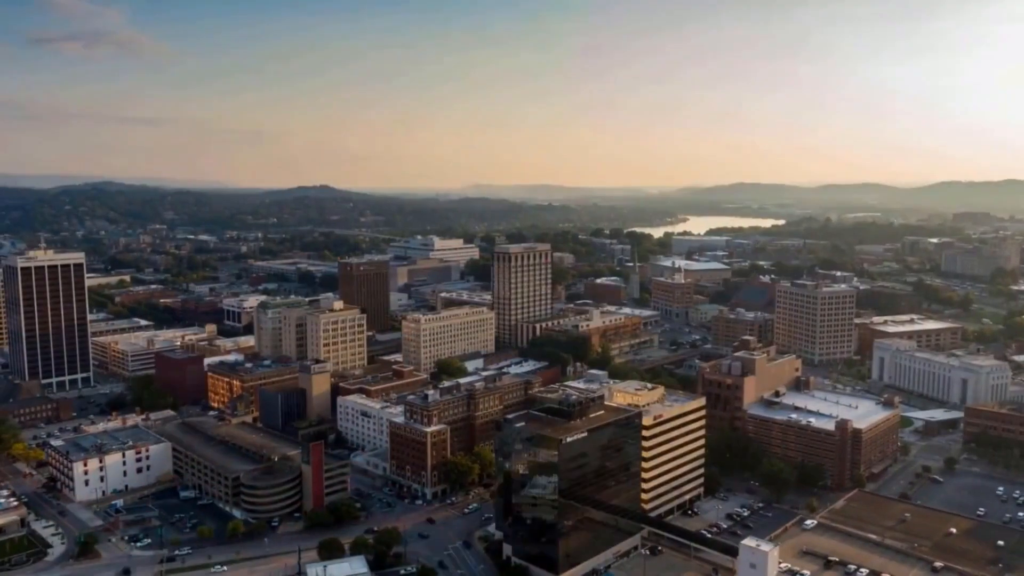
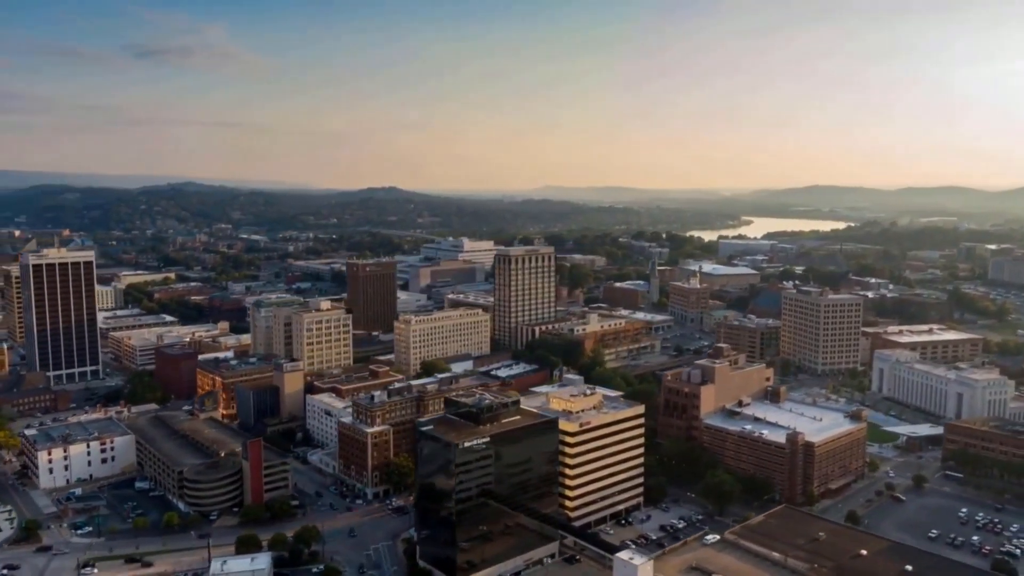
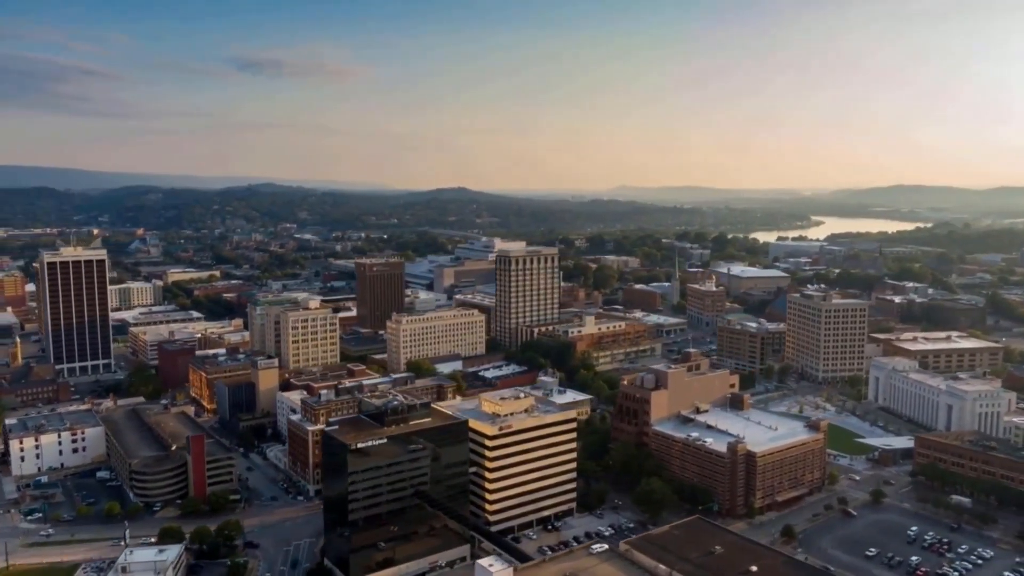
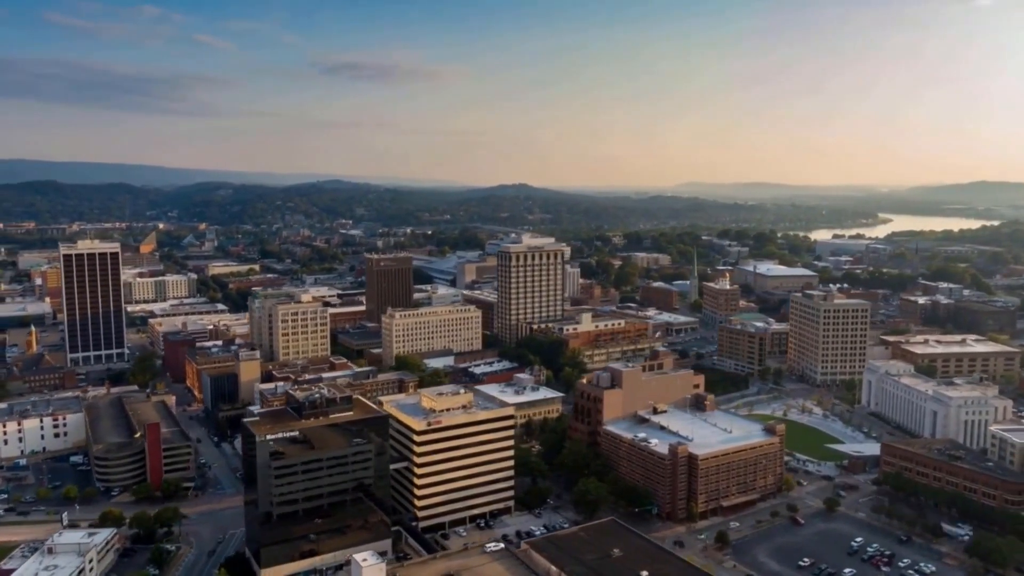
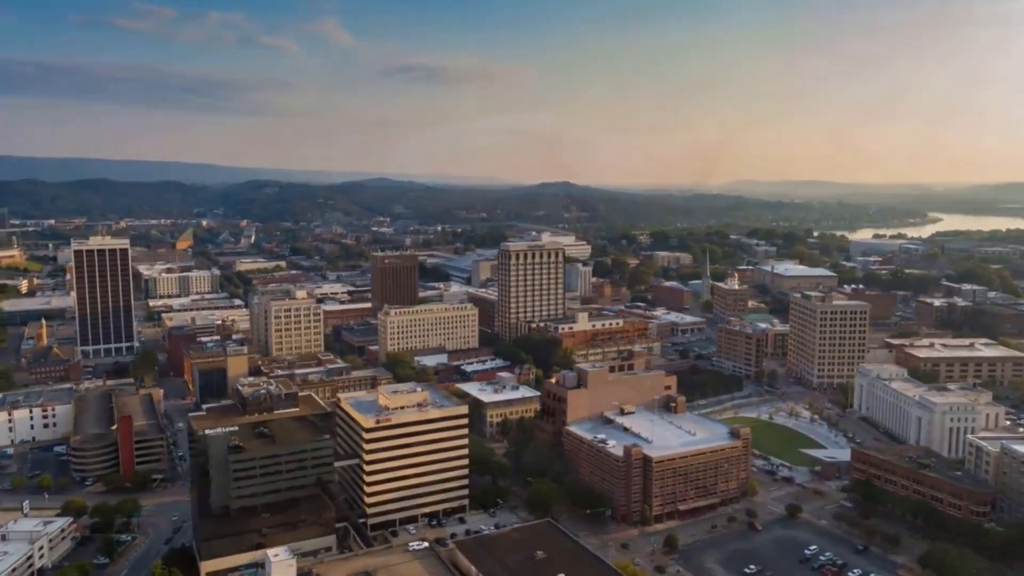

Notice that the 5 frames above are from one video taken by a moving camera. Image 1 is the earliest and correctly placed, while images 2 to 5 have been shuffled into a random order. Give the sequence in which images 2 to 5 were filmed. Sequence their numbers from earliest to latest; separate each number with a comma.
2, 3, 4, 5
